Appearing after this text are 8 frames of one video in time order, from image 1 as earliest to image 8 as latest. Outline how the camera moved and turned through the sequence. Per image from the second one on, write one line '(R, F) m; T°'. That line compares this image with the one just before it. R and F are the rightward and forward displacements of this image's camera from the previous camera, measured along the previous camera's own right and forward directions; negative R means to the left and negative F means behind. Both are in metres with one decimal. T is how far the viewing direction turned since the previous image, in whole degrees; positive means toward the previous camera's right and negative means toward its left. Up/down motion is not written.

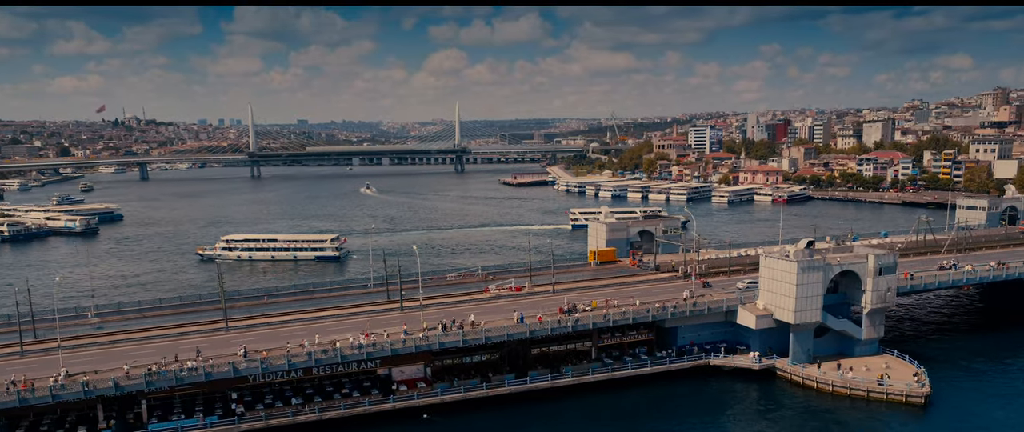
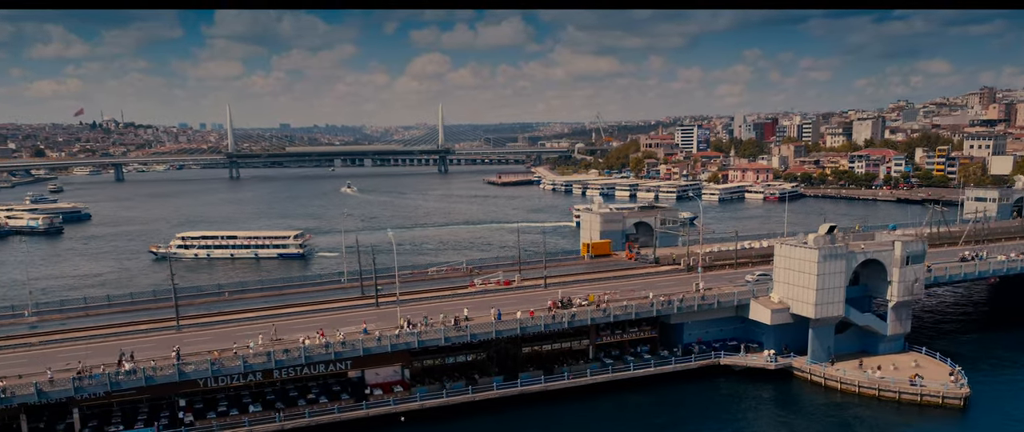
(-0.2, +4.7) m; +1°
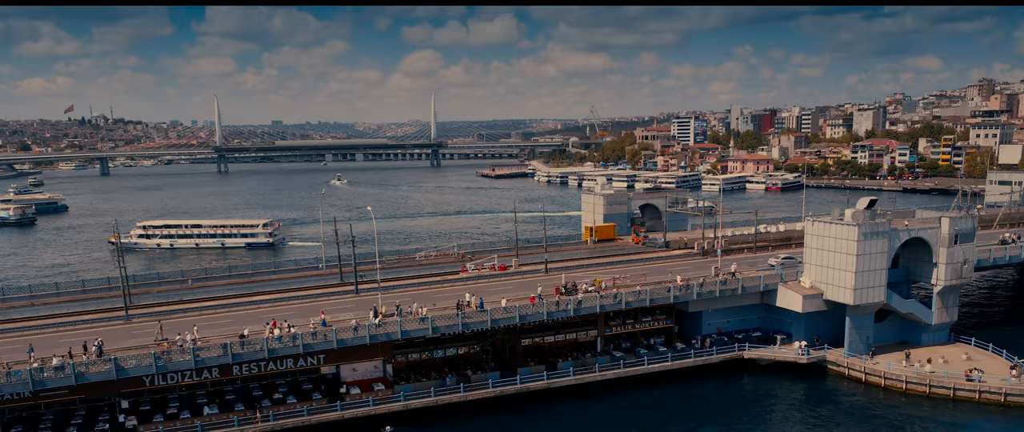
(-0.2, +4.8) m; +1°
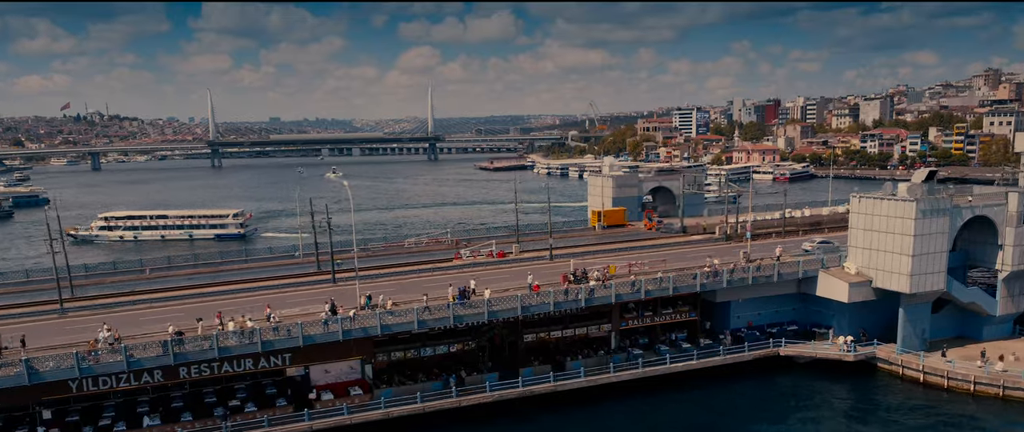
(-0.1, +4.9) m; 0°
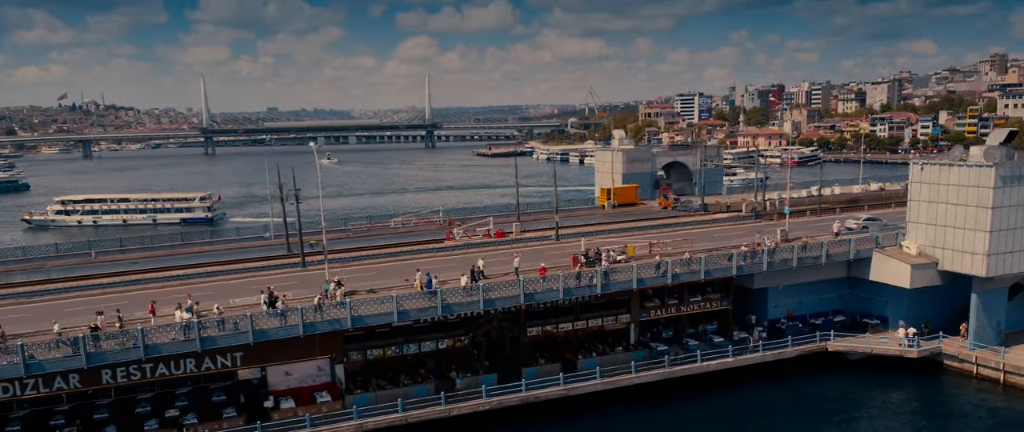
(-0.1, +4.8) m; 0°
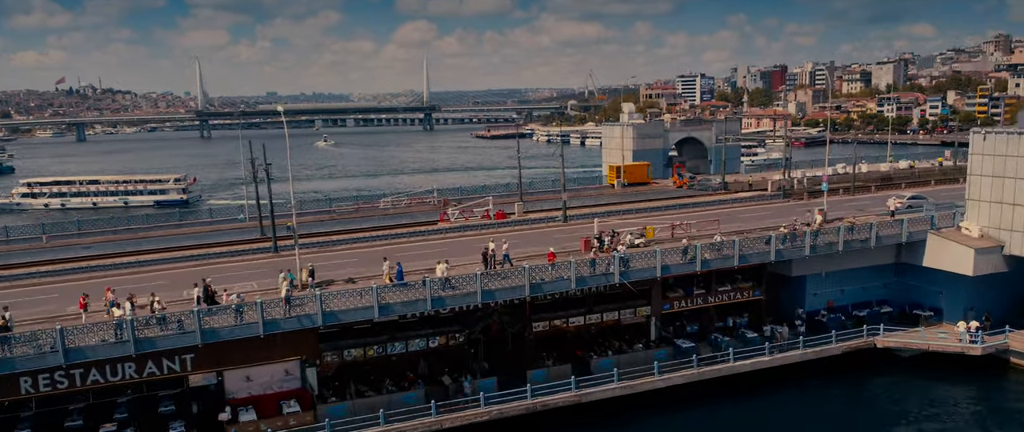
(-0.1, +3.5) m; 0°
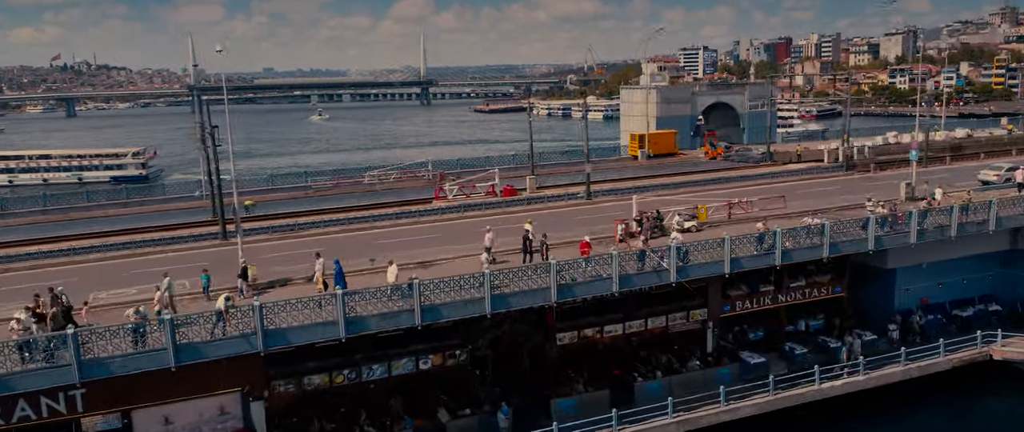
(-0.4, +5.2) m; 0°
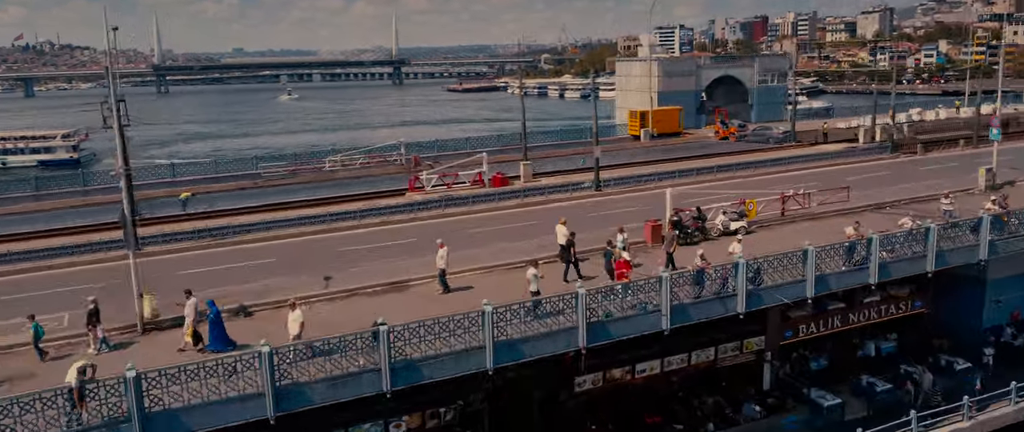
(-0.4, +4.2) m; +2°
